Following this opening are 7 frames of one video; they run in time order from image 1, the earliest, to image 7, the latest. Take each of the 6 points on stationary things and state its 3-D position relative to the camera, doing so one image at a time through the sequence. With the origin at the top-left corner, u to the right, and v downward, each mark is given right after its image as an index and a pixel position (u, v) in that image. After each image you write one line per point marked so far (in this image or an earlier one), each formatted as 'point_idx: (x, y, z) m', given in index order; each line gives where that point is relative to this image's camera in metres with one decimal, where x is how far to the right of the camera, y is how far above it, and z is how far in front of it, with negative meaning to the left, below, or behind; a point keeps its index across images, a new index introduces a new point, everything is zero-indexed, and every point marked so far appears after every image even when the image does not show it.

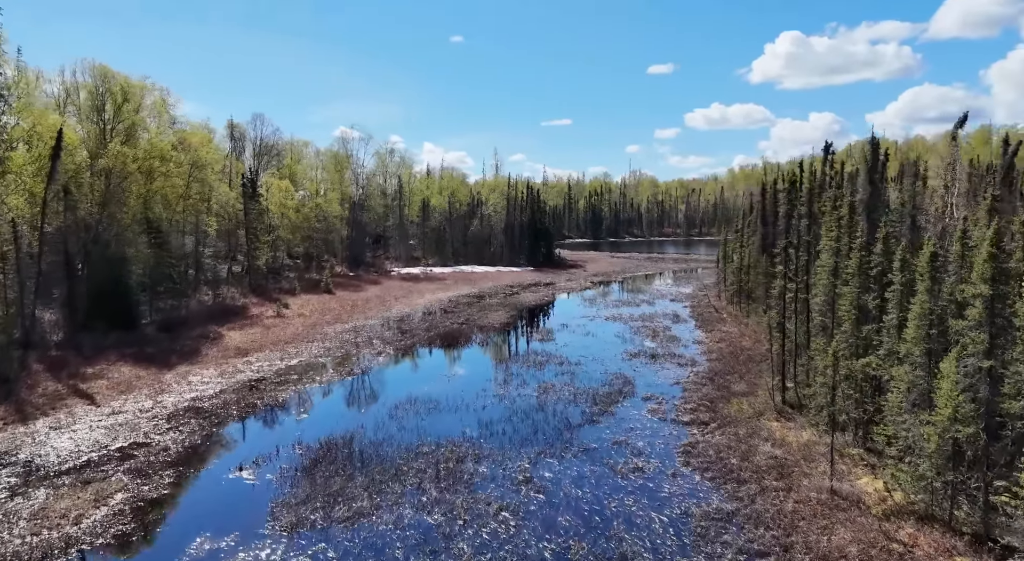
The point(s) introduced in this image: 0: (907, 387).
0: (+11.8, -3.2, +19.0) m
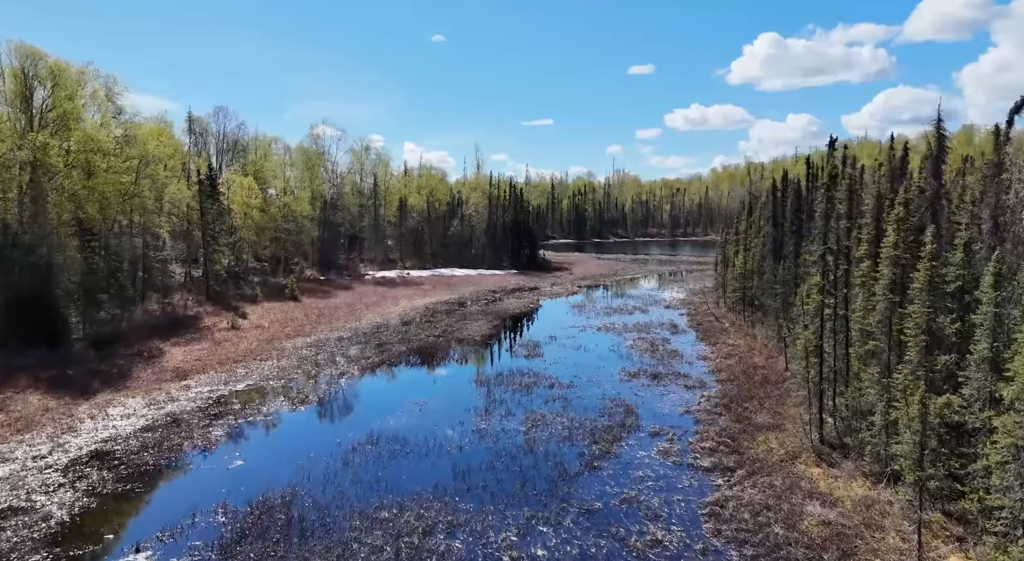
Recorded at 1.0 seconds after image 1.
0: (+11.4, -3.7, +14.5) m
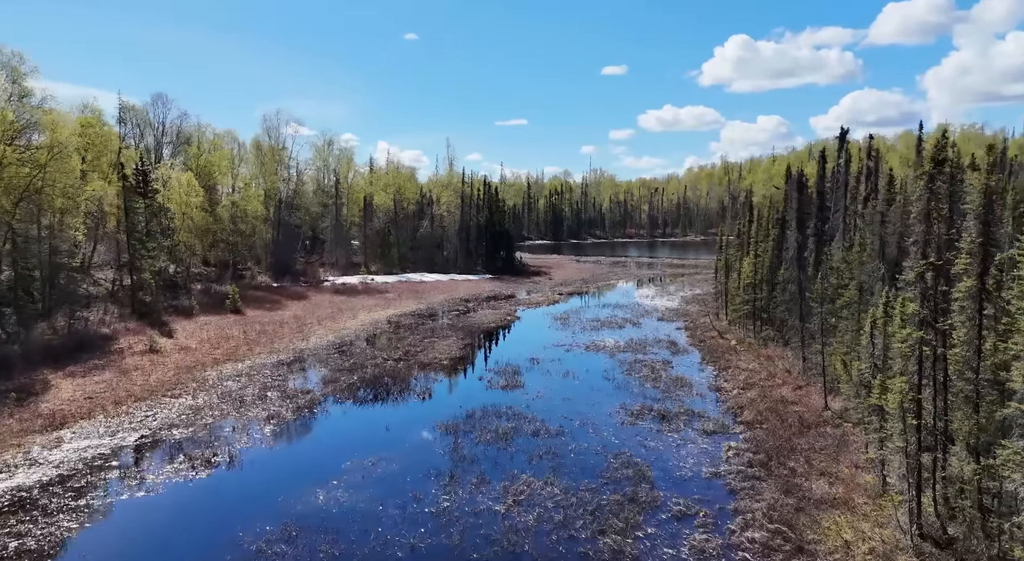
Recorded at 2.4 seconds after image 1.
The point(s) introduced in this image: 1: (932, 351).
0: (+11.0, -4.4, +8.0) m
1: (+10.7, -1.8, +16.4) m
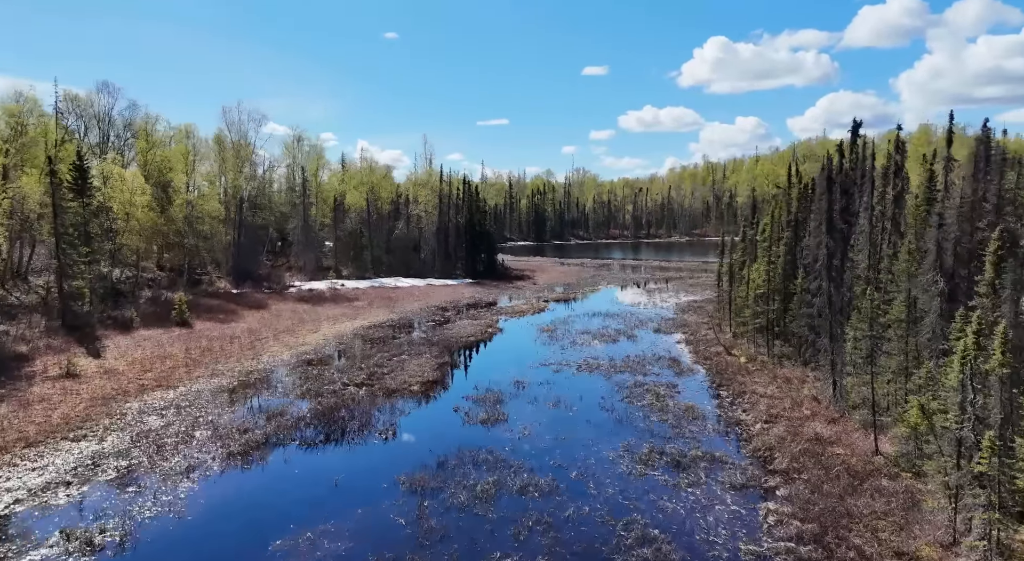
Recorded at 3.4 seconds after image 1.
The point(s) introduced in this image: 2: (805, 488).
0: (+10.9, -4.9, +3.2) m
1: (+10.4, -2.4, +11.6) m
2: (+9.0, -6.4, +19.6) m
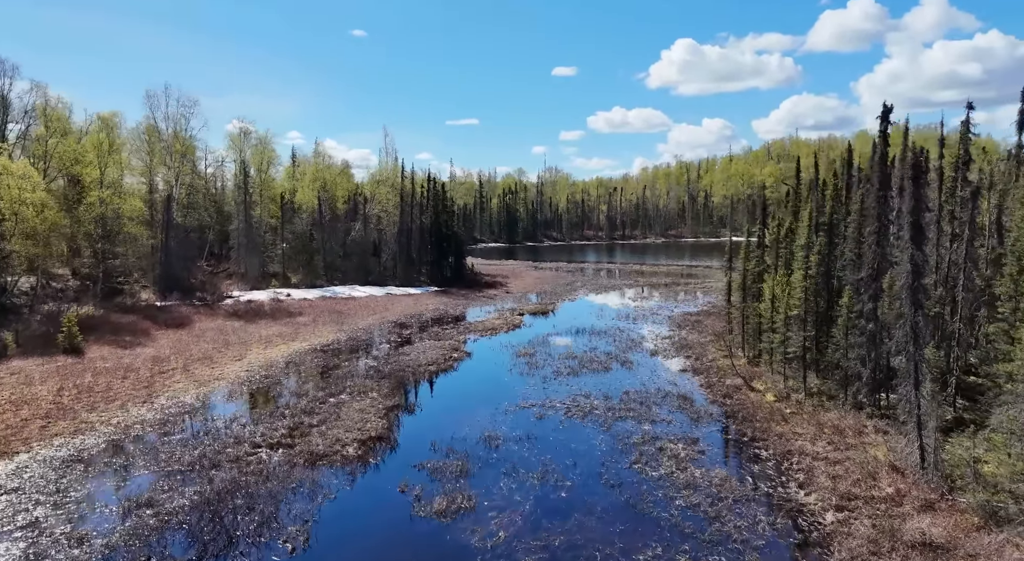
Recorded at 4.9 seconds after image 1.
0: (+11.1, -5.8, -4.3) m
1: (+10.1, -3.2, +4.0) m
2: (+8.4, -7.3, +12.0) m
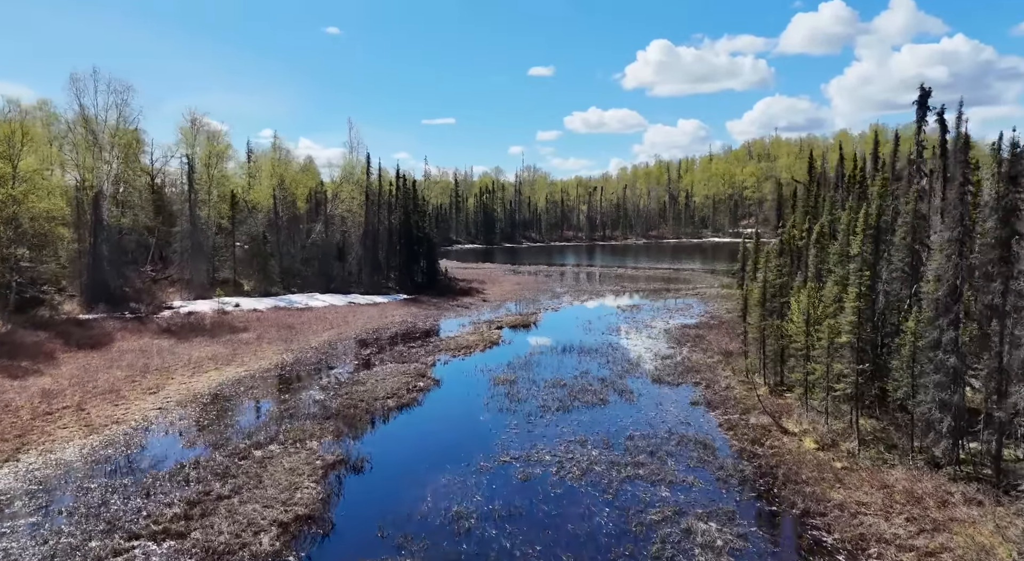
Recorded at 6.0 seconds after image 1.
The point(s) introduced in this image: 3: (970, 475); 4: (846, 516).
0: (+11.4, -6.4, -10.2) m
1: (+10.2, -3.9, -1.9) m
2: (+8.2, -7.9, +6.0) m
3: (+14.2, -6.0, +19.9) m
4: (+9.6, -6.7, +18.2) m
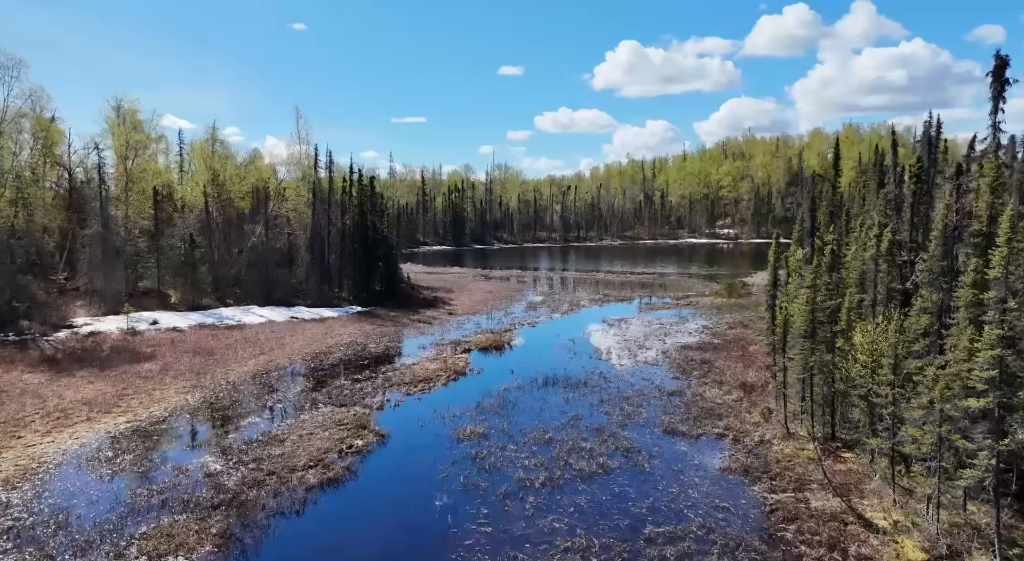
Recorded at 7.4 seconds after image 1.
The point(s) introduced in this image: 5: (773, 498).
0: (+12.2, -7.3, -17.6) m
1: (+10.5, -4.7, -9.4) m
2: (+8.2, -8.8, -1.6) m
3: (+13.6, -6.8, +12.5) m
4: (+9.0, -7.6, +10.7) m
5: (+7.9, -6.6, +19.5) m
